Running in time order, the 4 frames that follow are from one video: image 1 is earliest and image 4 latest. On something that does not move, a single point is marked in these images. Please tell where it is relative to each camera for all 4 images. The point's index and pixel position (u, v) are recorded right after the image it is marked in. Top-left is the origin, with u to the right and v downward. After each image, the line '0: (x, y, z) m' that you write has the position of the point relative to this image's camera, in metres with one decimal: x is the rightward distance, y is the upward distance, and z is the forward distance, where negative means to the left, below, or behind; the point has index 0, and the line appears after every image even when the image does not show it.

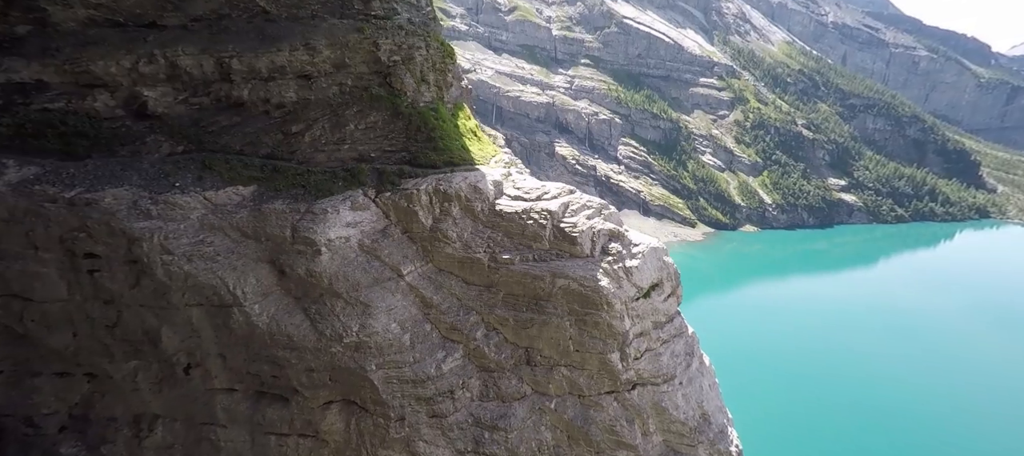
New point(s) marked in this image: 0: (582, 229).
0: (+3.3, -0.1, +22.1) m
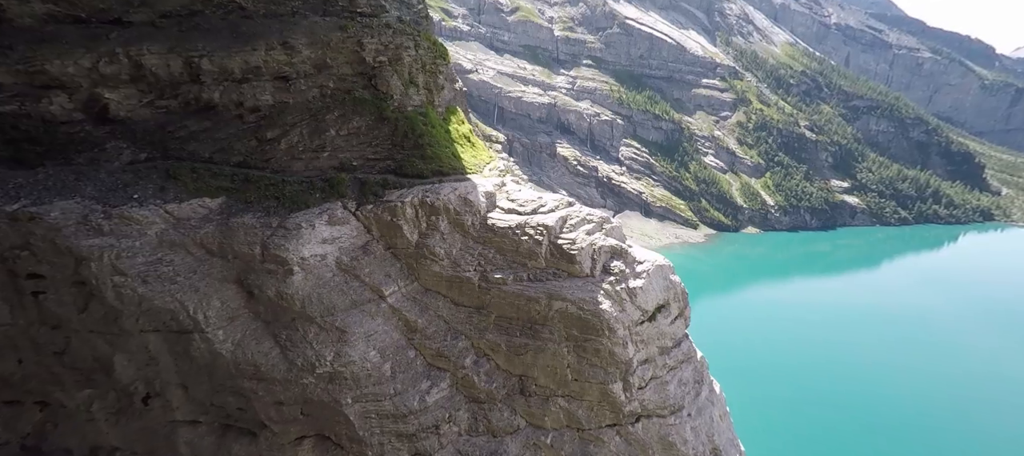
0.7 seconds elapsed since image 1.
0: (+3.0, -0.8, +20.1) m
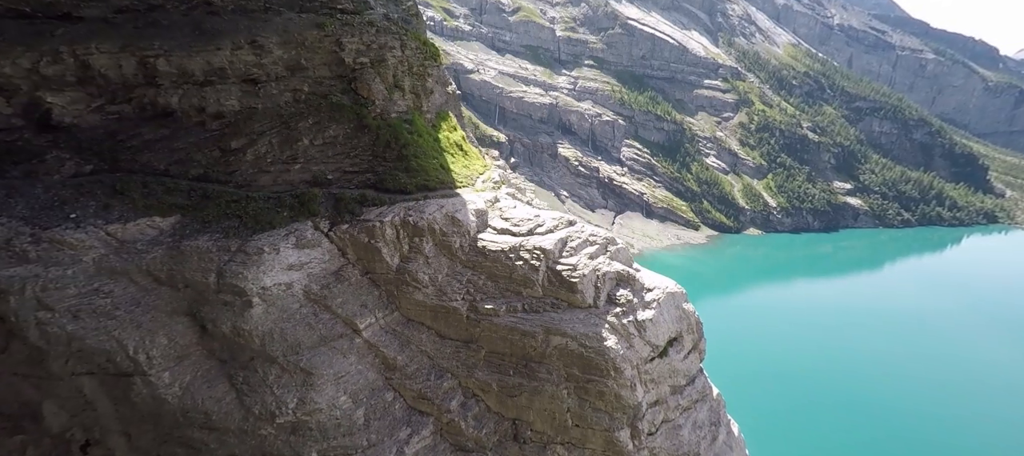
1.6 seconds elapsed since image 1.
0: (+2.7, -1.8, +17.7) m
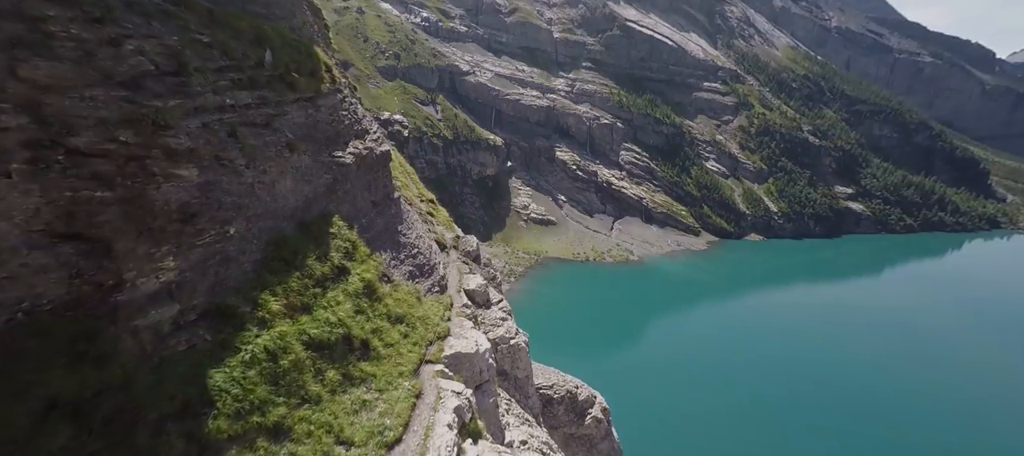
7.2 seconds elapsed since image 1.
0: (+2.4, -9.0, -1.4) m
